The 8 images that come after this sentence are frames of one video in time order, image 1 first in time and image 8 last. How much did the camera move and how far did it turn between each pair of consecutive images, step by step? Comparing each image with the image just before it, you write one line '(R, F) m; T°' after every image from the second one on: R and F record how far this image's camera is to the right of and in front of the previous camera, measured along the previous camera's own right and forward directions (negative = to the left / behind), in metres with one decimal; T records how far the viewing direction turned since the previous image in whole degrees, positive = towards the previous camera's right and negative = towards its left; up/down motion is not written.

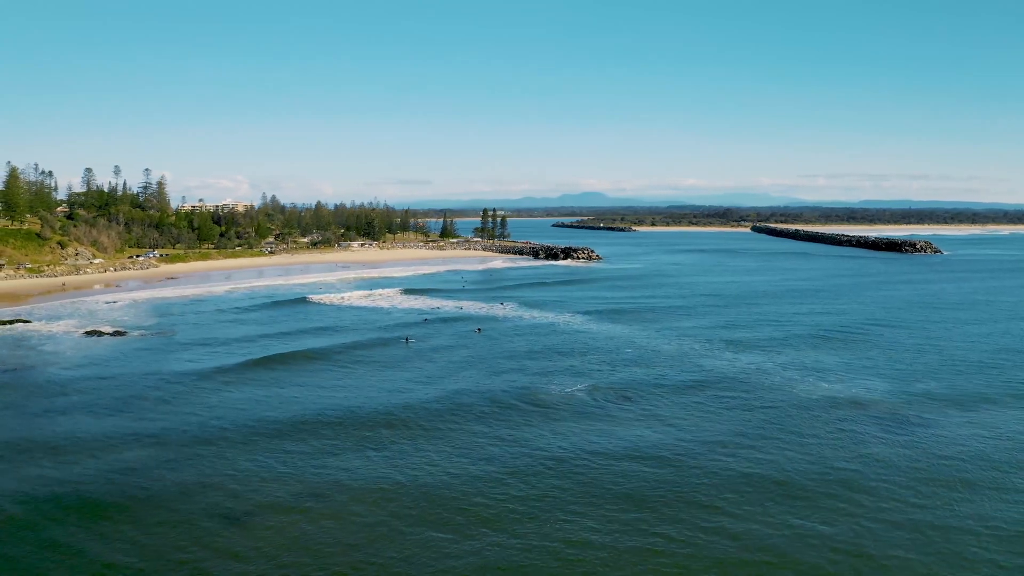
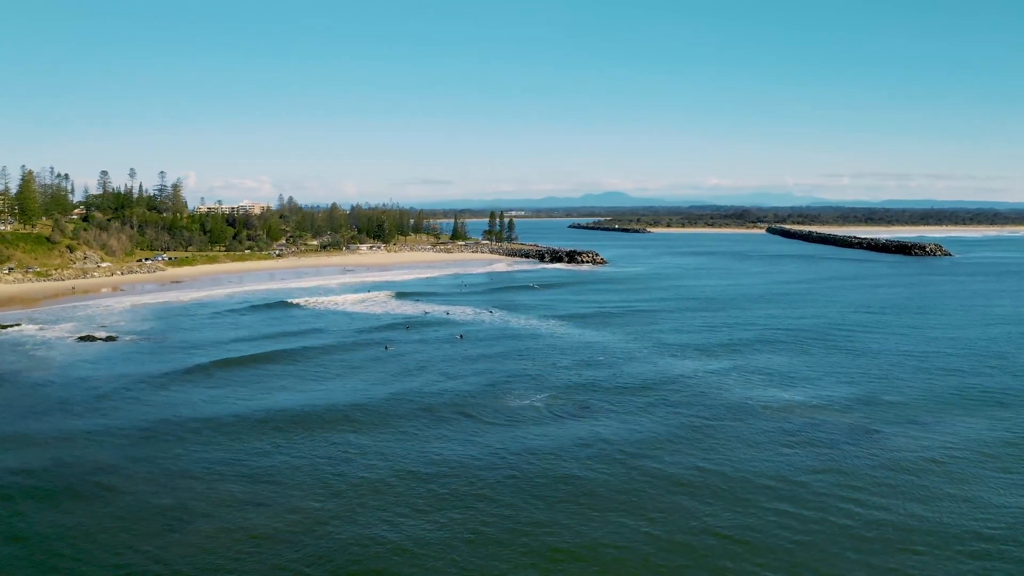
(+1.5, -0.5) m; -1°
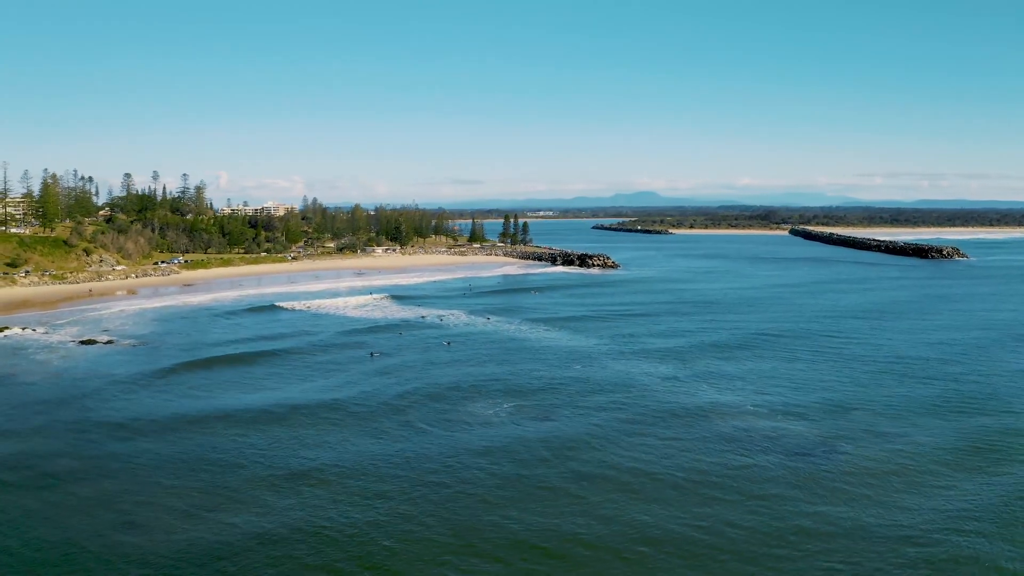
(+1.6, -0.5) m; -1°
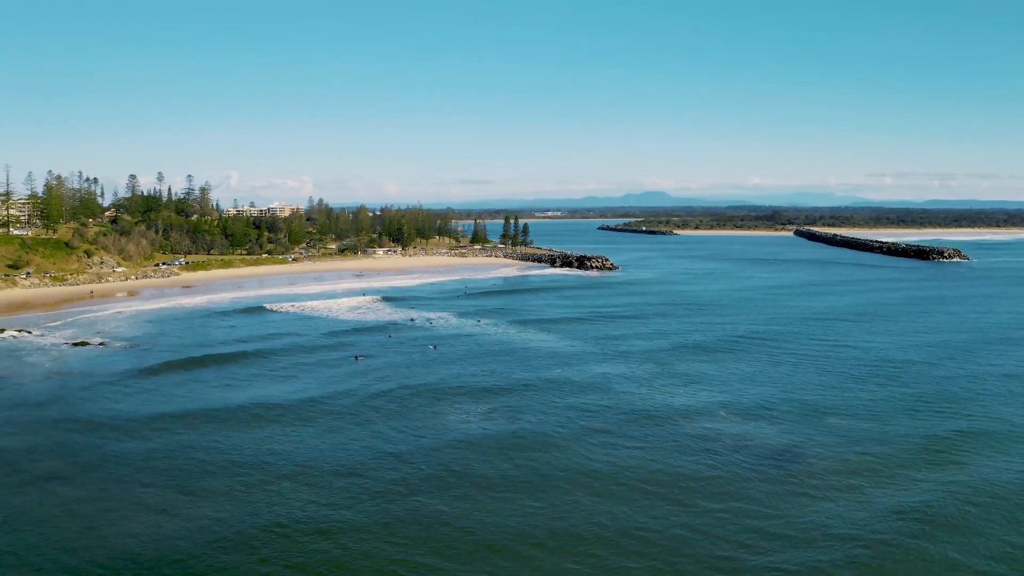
(+0.9, -0.4) m; 0°
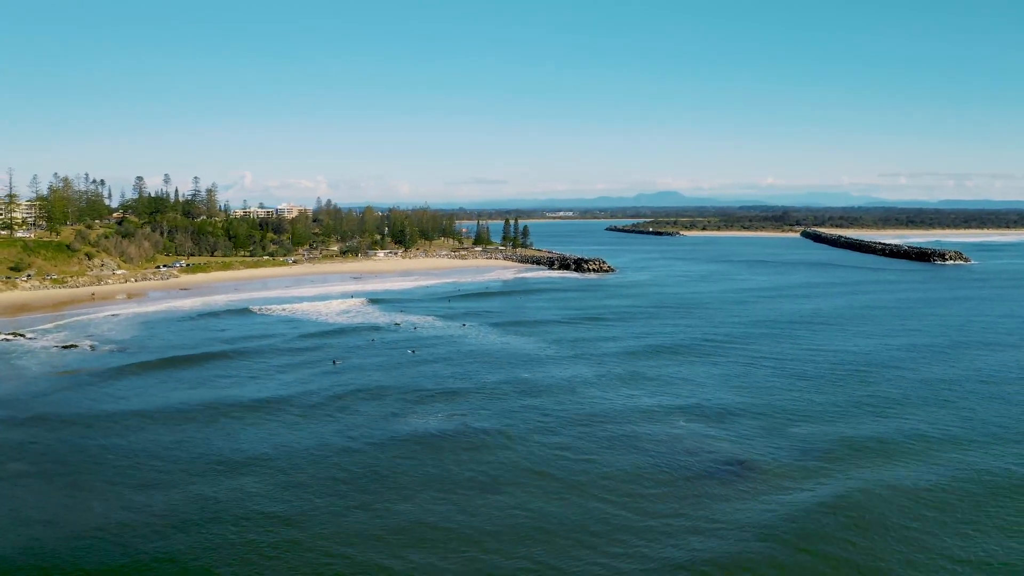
(+1.4, -0.7) m; 0°
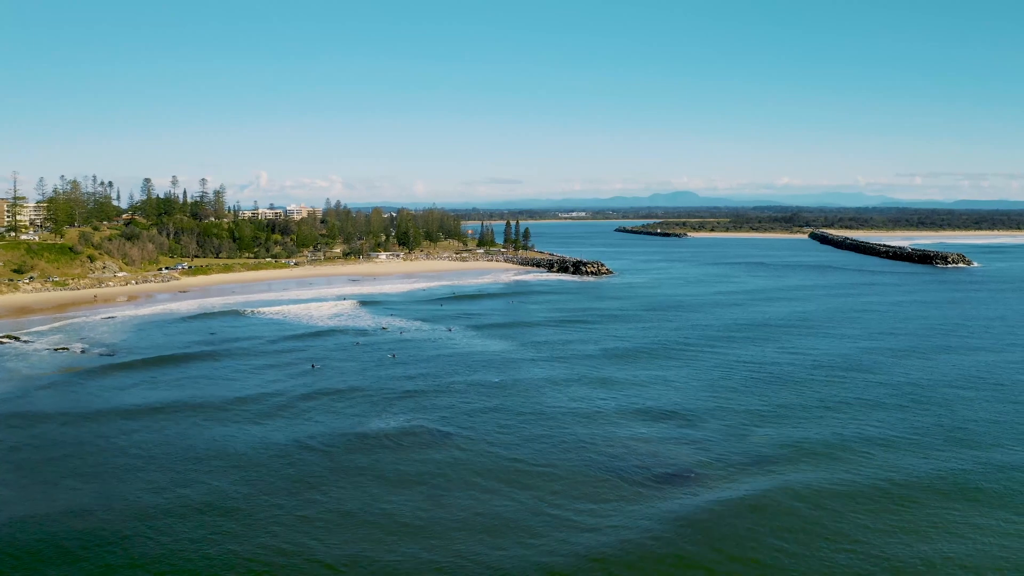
(+1.4, -0.6) m; -1°
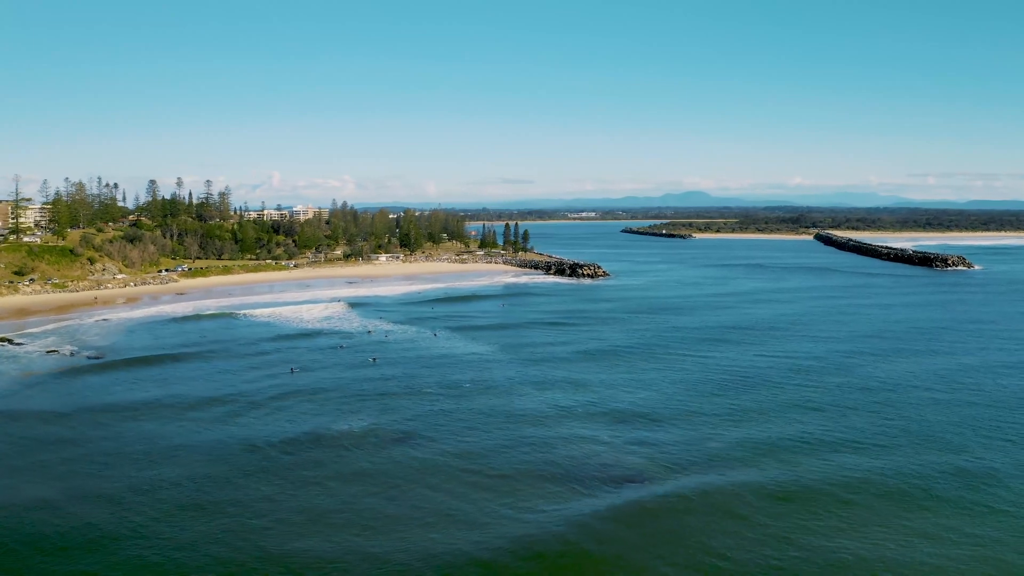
(+1.3, -0.6) m; 0°
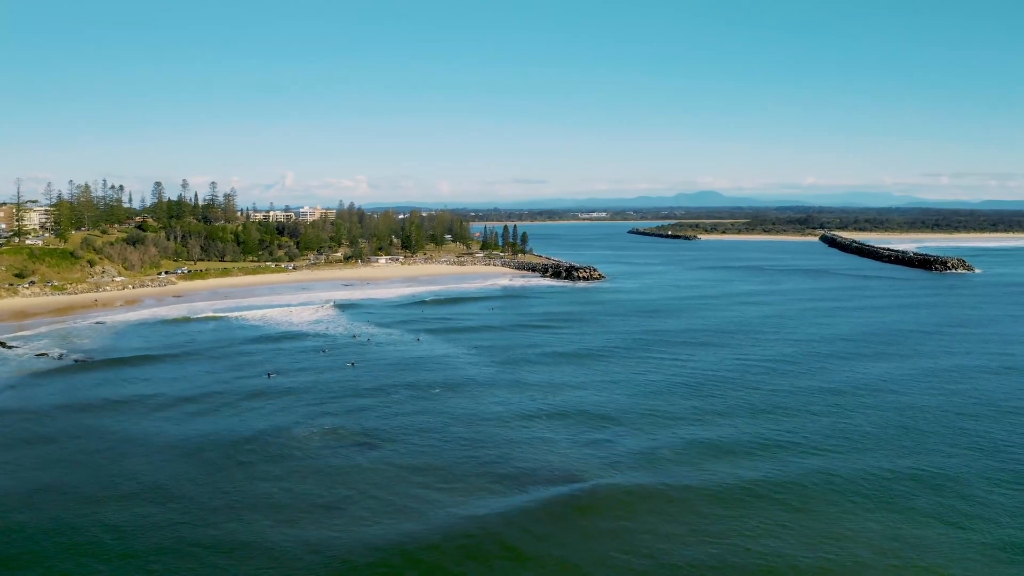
(+1.4, -0.6) m; 0°
